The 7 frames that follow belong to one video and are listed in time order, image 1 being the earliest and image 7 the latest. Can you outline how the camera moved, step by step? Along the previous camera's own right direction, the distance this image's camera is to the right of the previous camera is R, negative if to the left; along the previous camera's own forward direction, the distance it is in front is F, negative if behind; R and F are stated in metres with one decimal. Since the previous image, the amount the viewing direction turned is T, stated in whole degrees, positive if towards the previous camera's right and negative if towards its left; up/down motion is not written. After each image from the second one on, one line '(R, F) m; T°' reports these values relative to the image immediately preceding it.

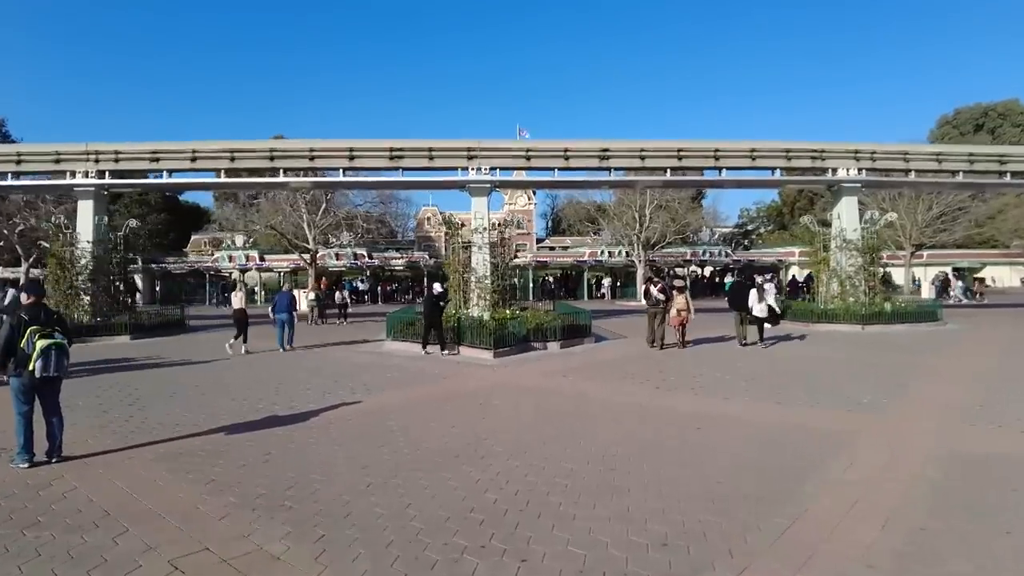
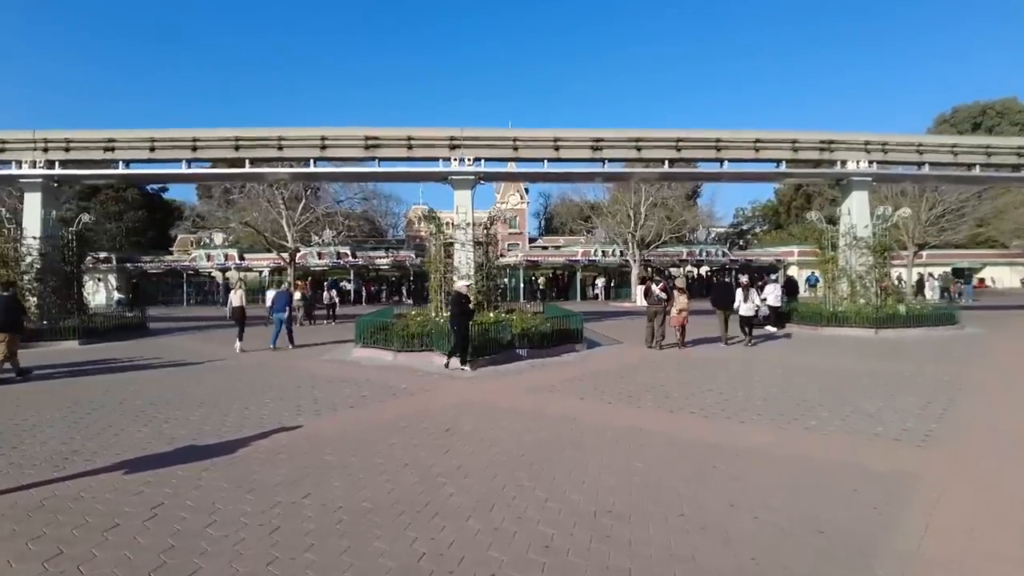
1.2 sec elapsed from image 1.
(+0.2, +1.5) m; +1°
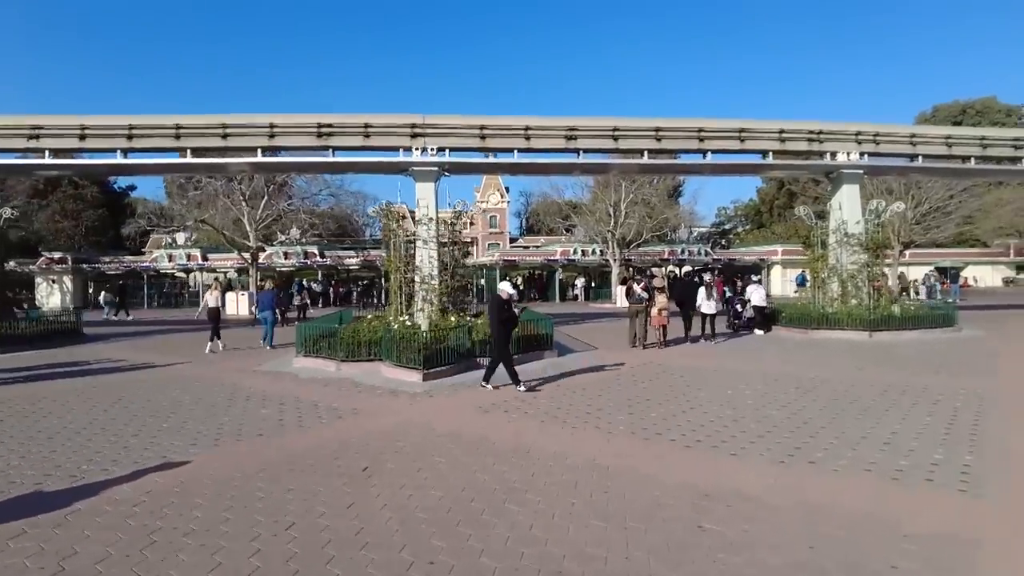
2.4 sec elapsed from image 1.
(+0.4, +1.4) m; +1°
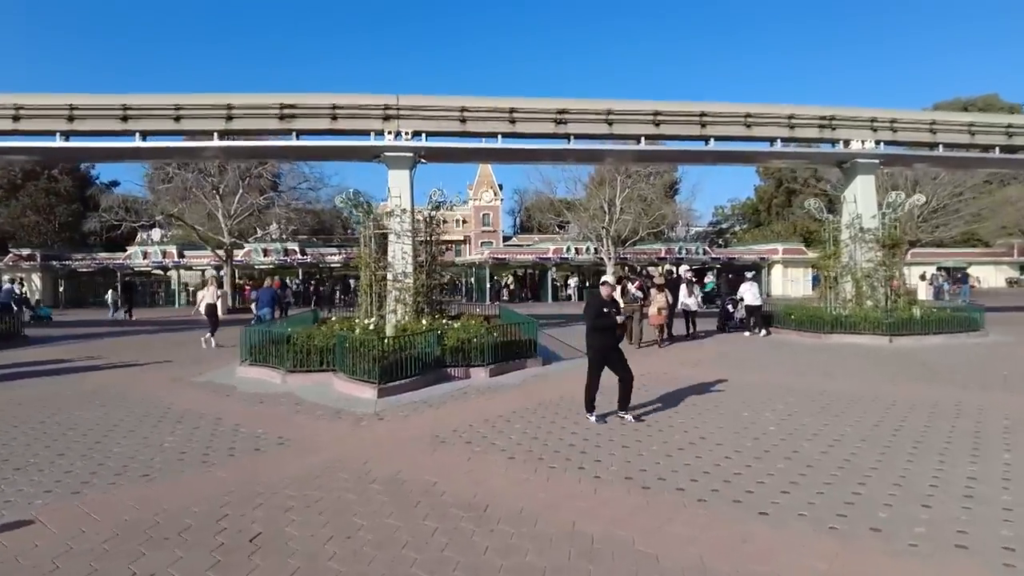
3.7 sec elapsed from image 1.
(+0.3, +1.6) m; 0°
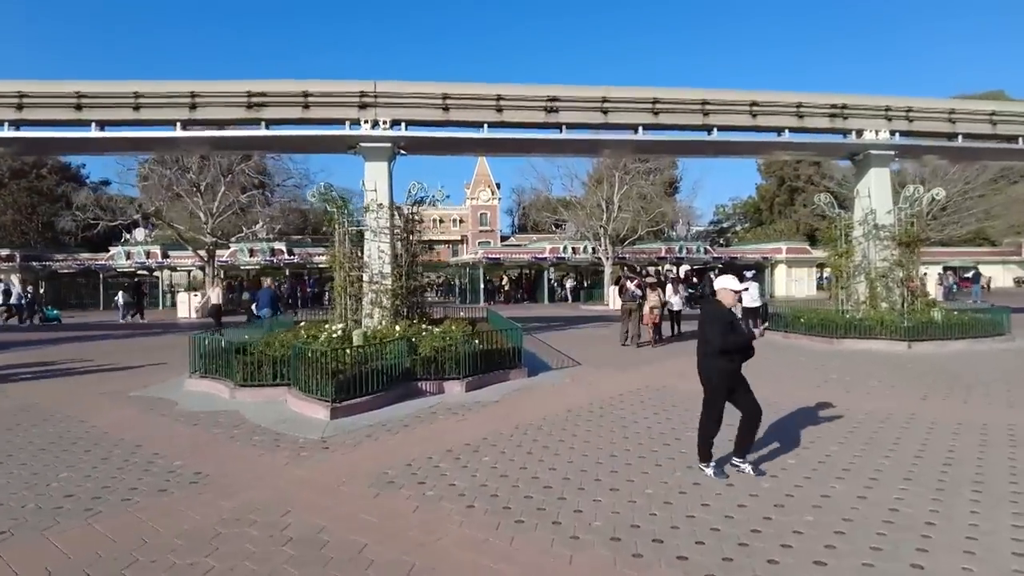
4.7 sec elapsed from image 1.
(+0.3, +1.1) m; 0°
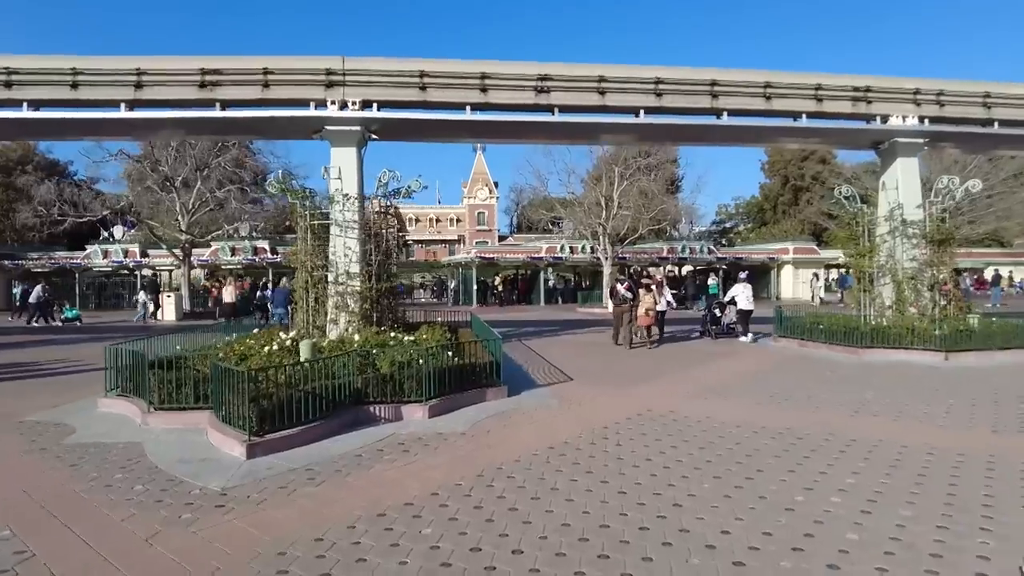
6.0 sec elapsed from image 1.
(+0.3, +1.5) m; 0°
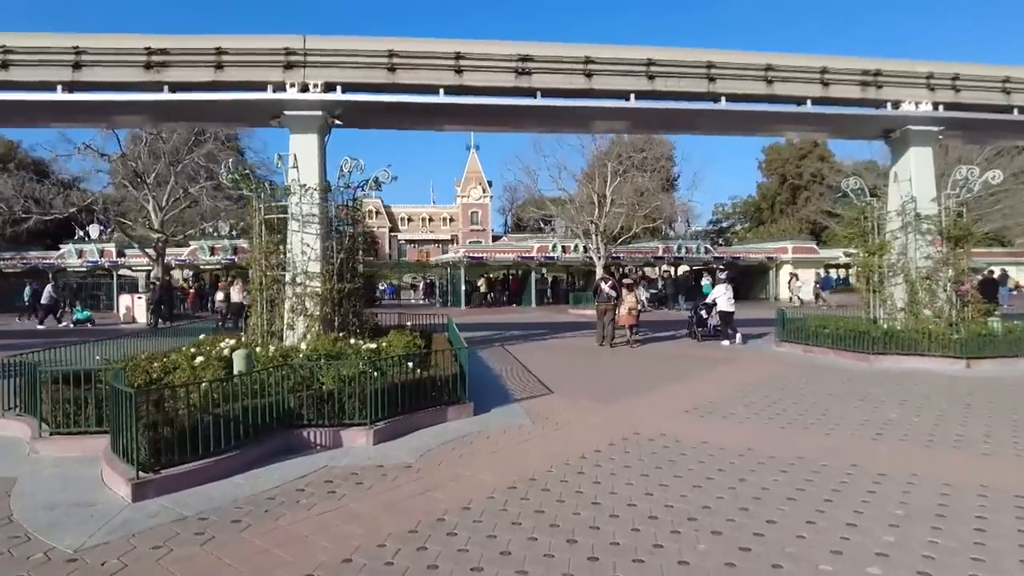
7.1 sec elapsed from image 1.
(+0.3, +1.1) m; 0°
